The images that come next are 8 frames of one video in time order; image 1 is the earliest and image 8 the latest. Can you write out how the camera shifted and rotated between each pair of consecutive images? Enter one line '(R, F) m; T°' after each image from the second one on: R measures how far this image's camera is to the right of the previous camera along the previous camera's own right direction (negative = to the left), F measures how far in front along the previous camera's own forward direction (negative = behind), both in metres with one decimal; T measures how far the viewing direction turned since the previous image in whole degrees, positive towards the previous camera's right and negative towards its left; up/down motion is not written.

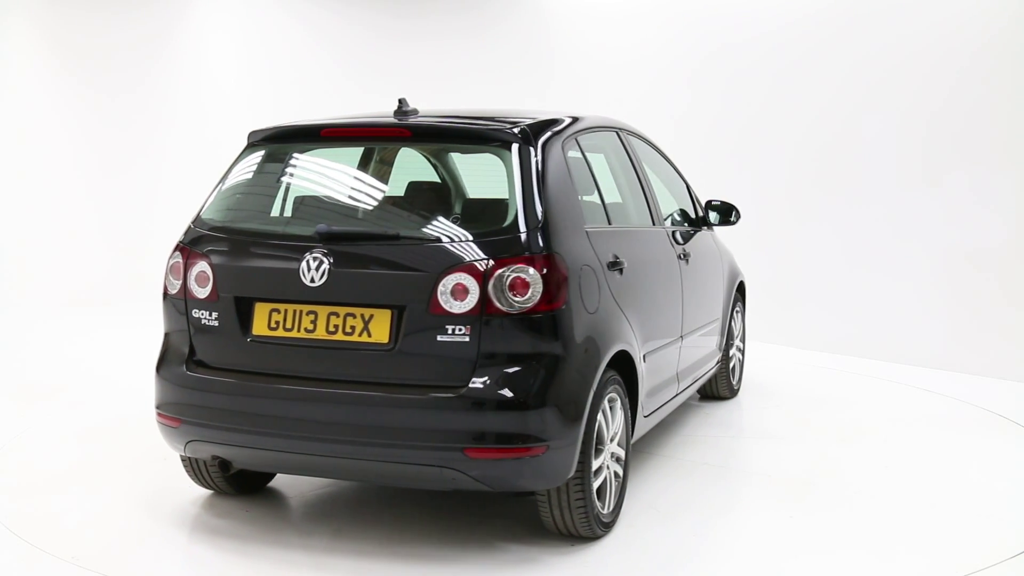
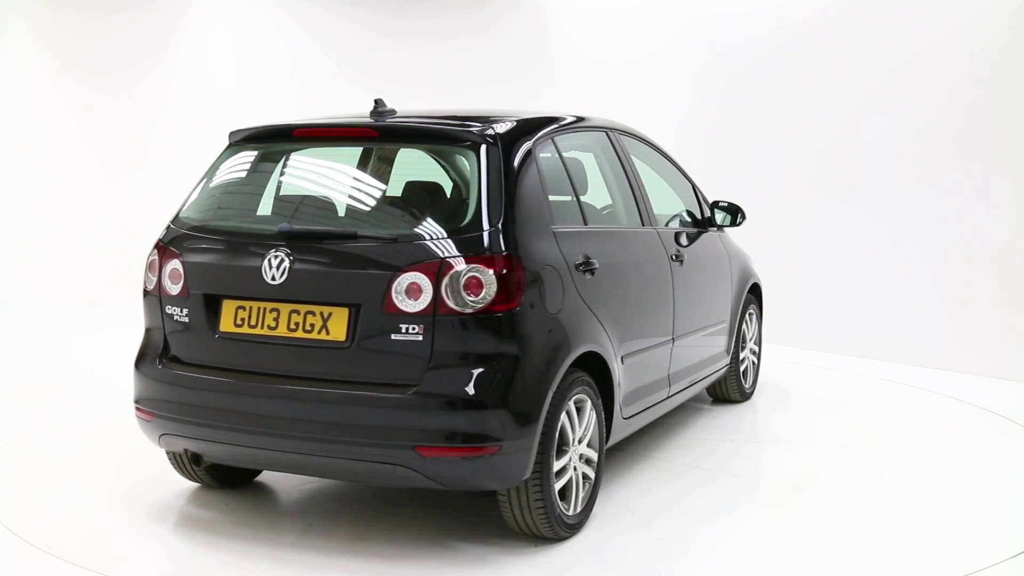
(+0.2, 0.0) m; -3°
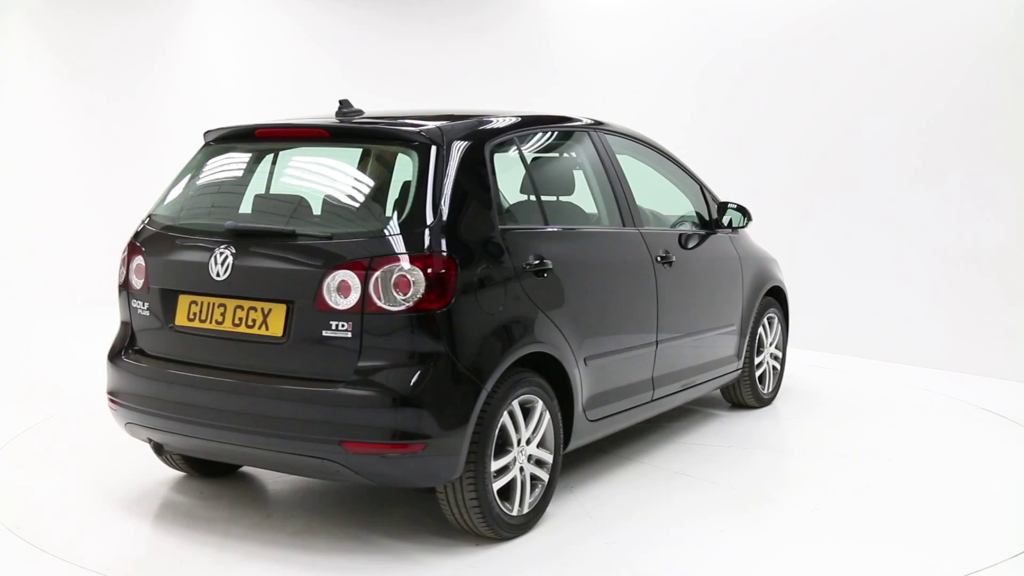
(+0.4, 0.0) m; -5°
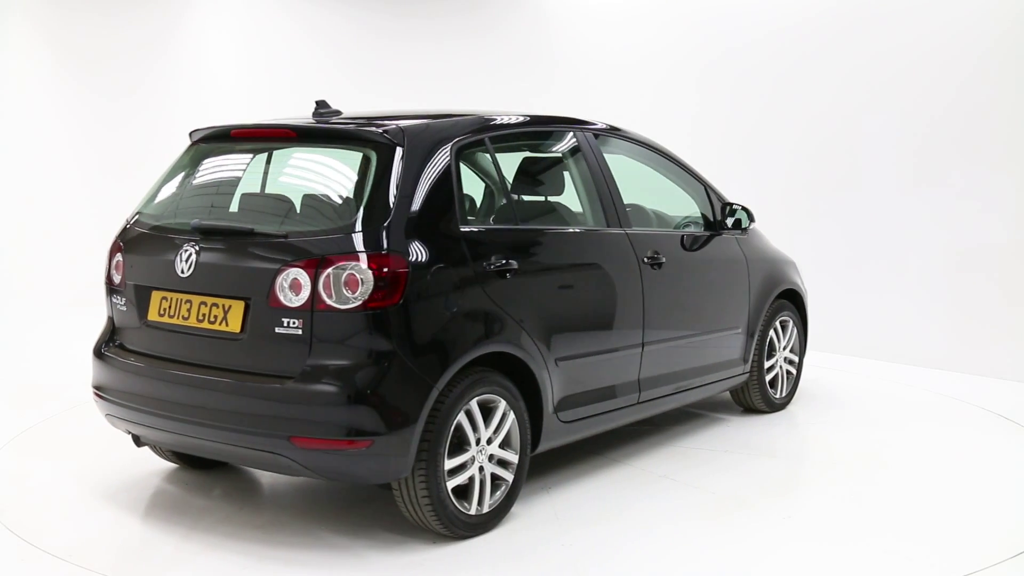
(+0.3, 0.0) m; -4°
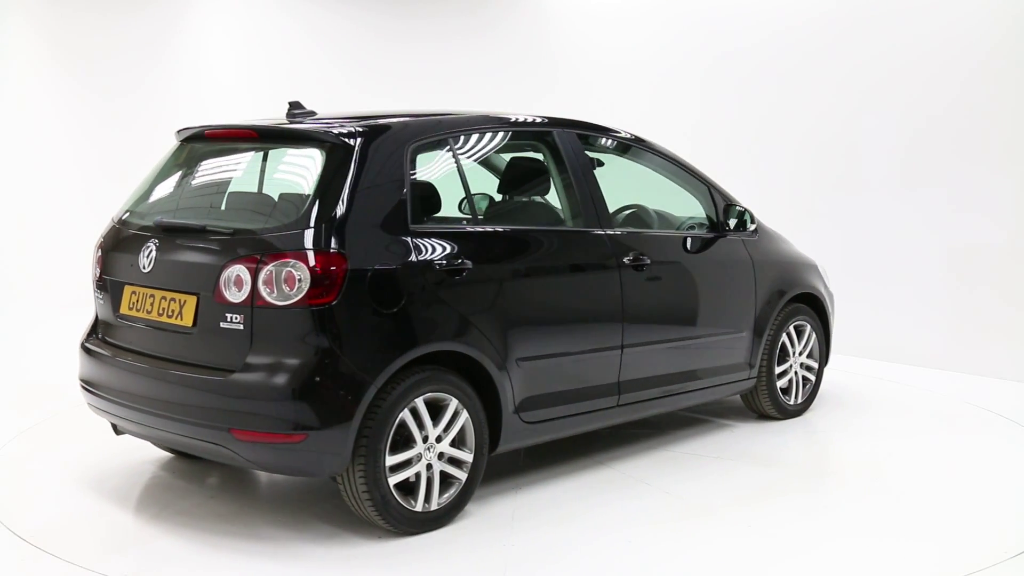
(+0.3, 0.0) m; -5°
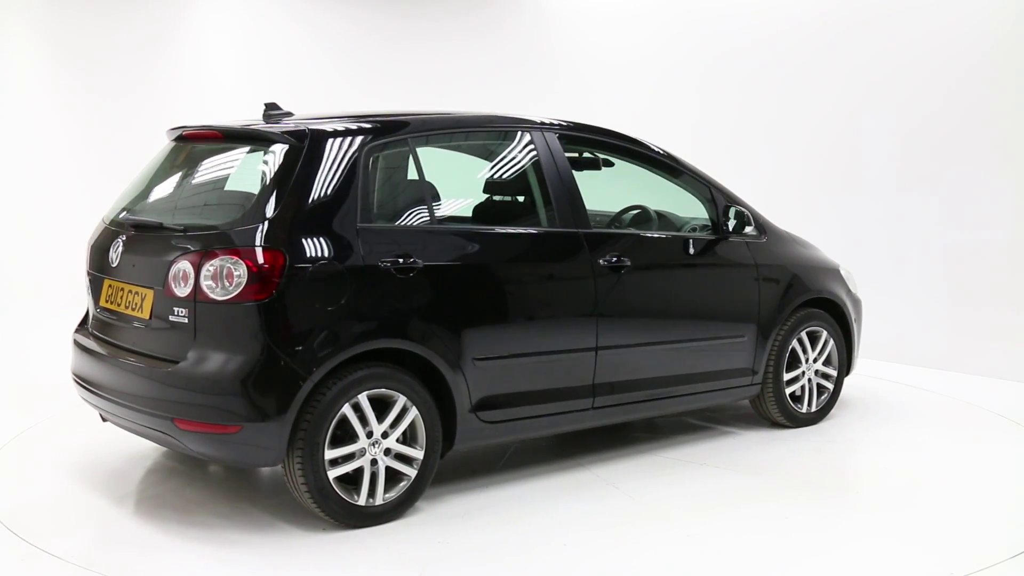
(+0.4, 0.0) m; -5°
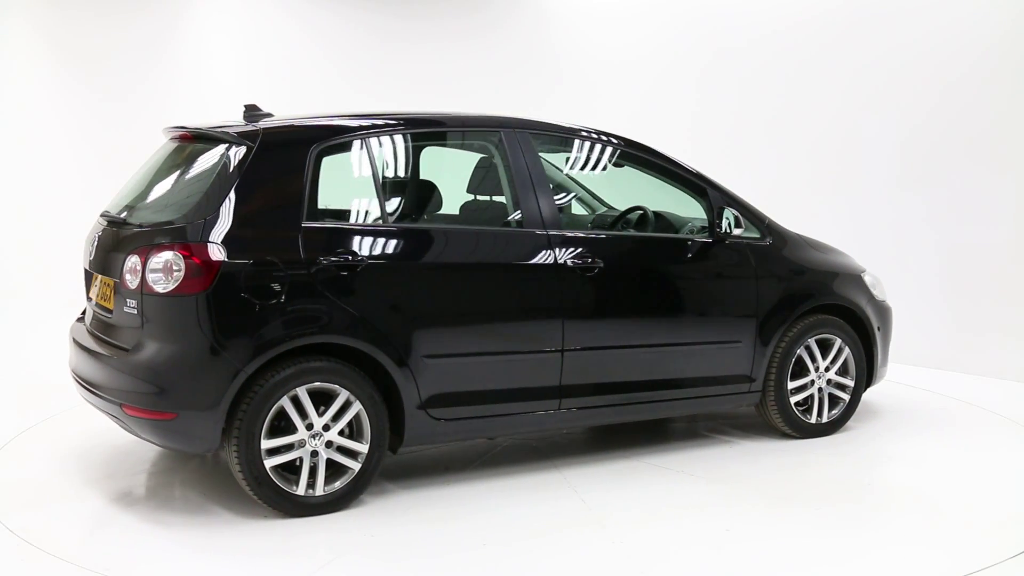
(+0.4, 0.0) m; -6°
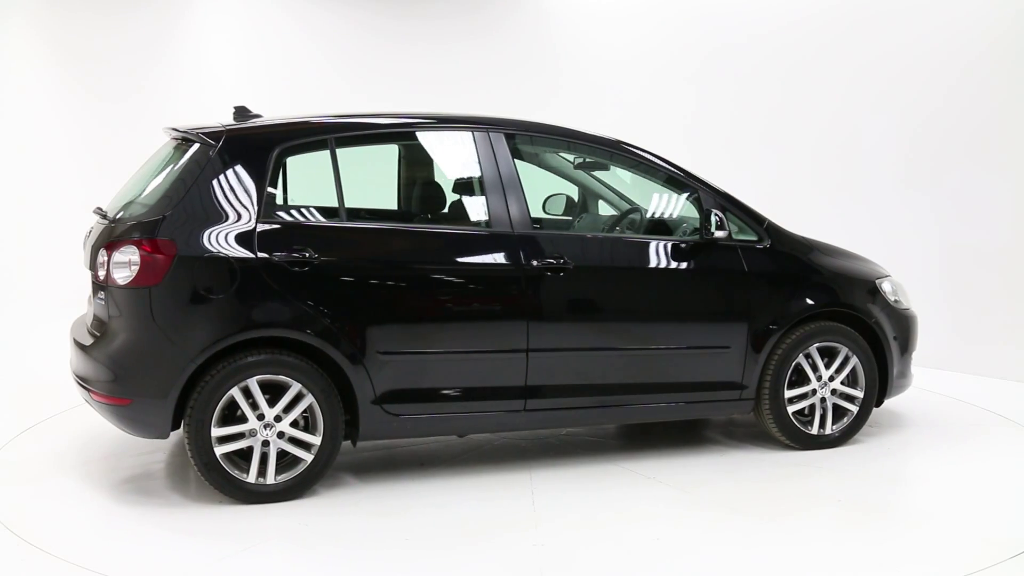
(+0.4, 0.0) m; -5°
